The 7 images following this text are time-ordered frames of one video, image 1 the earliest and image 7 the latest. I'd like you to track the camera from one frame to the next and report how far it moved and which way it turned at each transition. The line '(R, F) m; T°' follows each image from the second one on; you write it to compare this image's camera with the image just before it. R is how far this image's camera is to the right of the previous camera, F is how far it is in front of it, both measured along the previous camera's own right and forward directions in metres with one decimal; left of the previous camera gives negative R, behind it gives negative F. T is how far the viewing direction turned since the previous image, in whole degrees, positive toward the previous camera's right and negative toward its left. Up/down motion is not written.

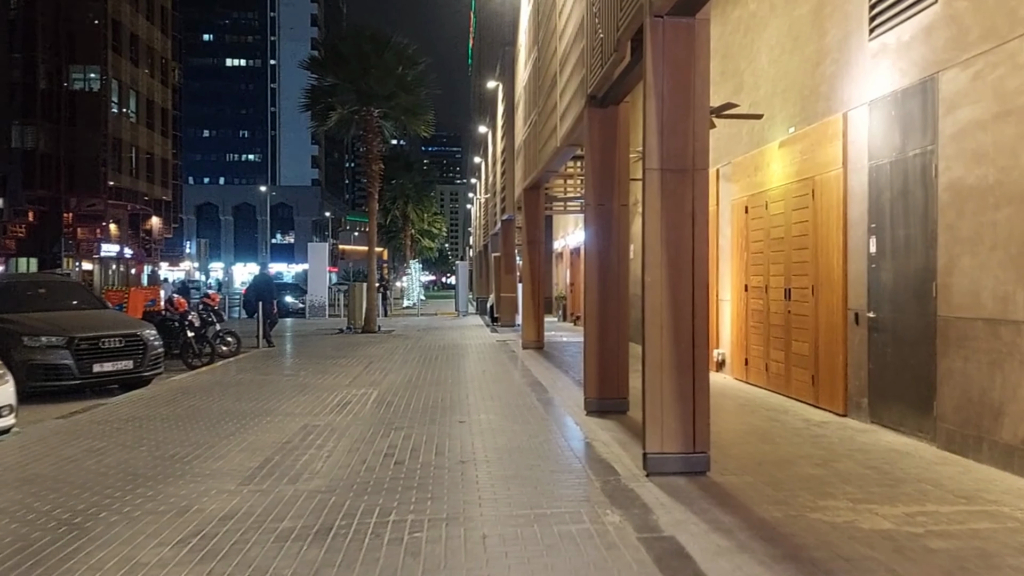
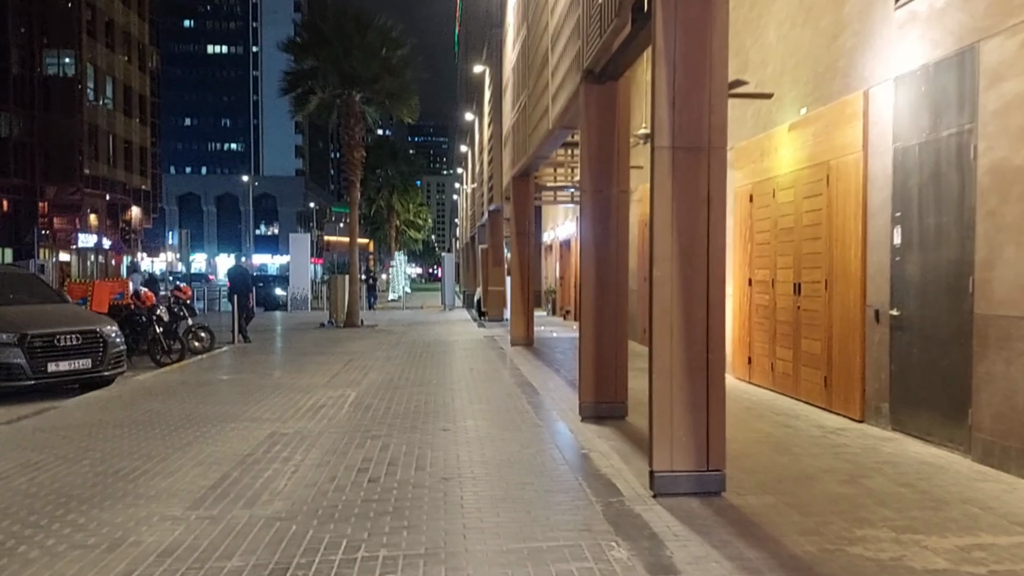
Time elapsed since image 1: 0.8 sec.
(0.0, +0.9) m; +1°
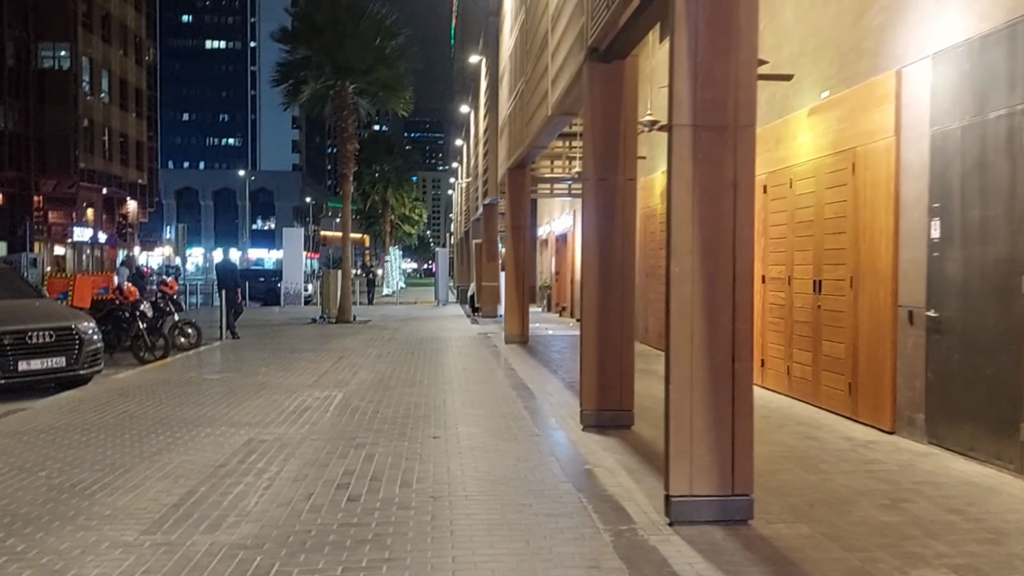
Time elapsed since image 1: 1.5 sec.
(0.0, +0.7) m; 0°
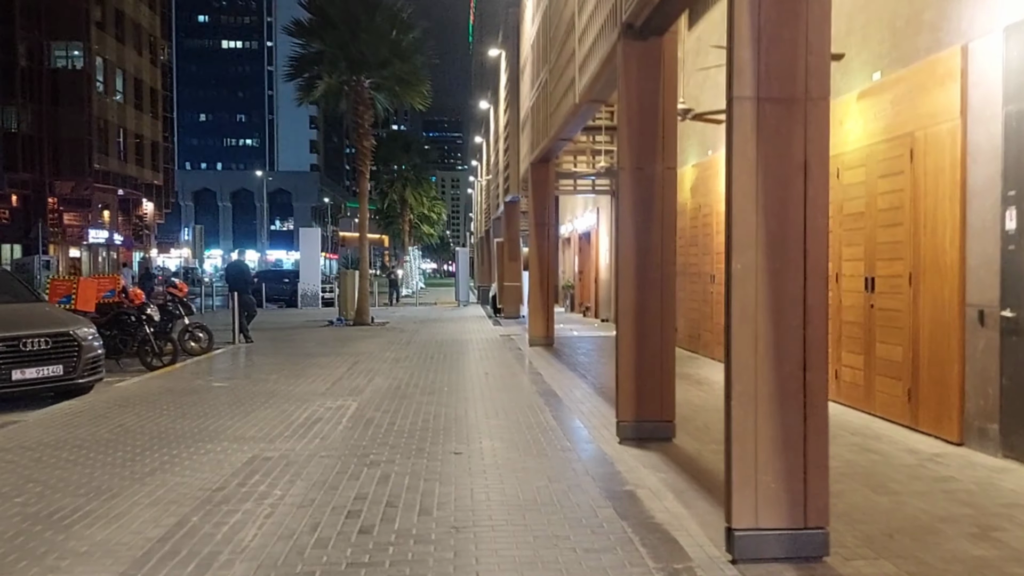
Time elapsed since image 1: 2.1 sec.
(-0.1, +0.7) m; -1°
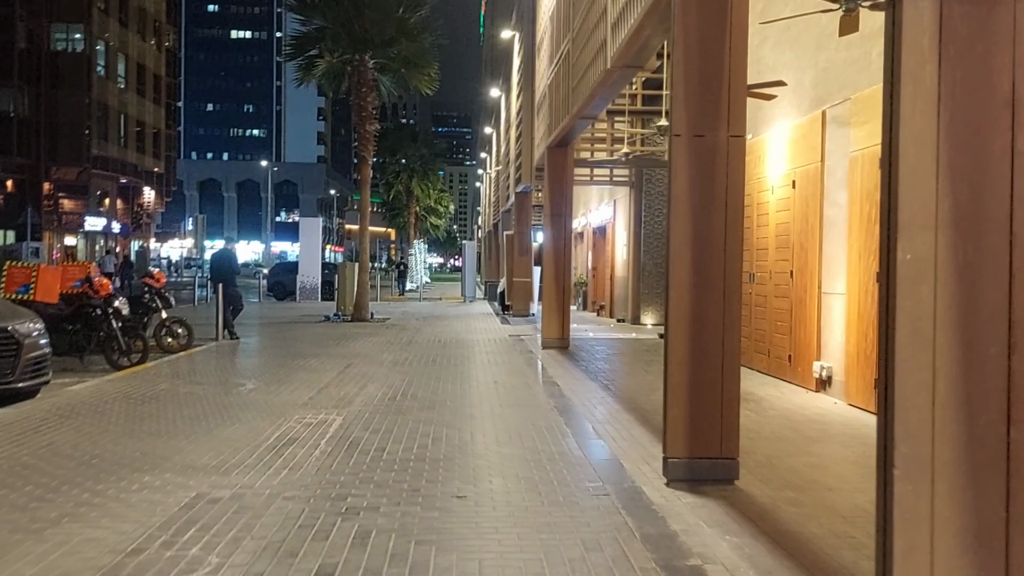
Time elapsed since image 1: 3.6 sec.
(-0.1, +1.6) m; 0°
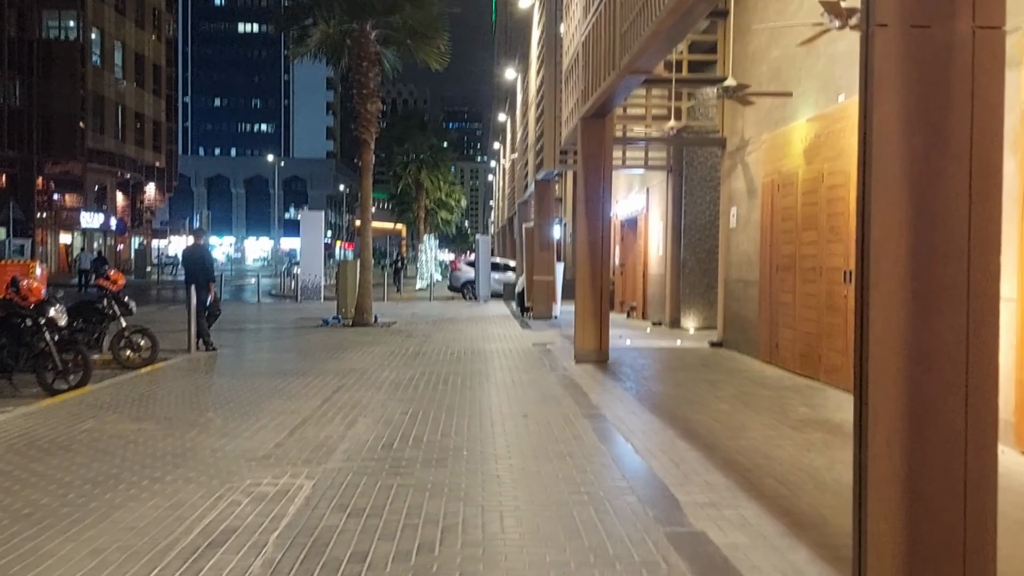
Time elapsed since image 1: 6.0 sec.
(-0.2, +2.7) m; -1°
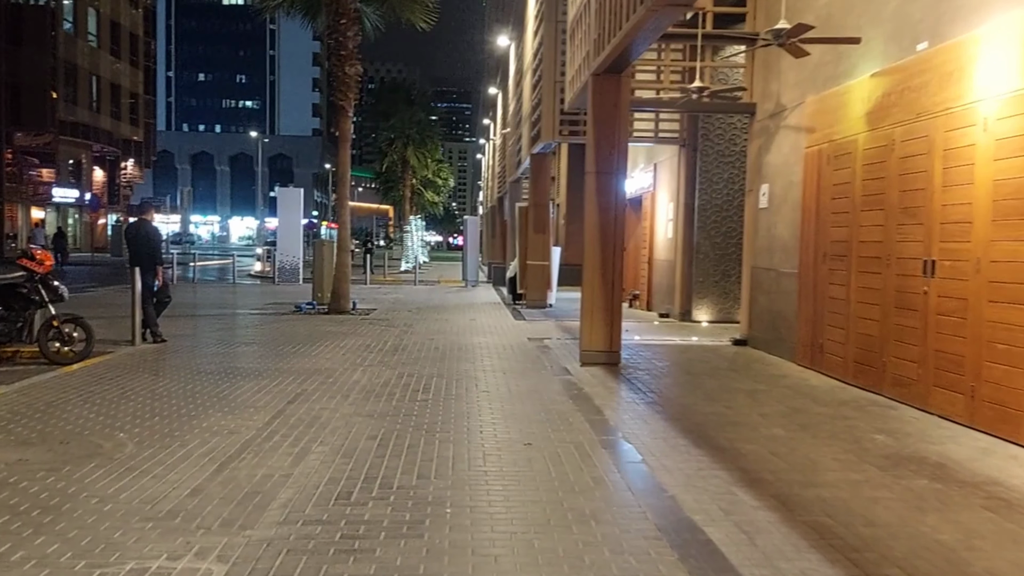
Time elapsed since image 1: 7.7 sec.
(-0.1, +2.0) m; +1°
